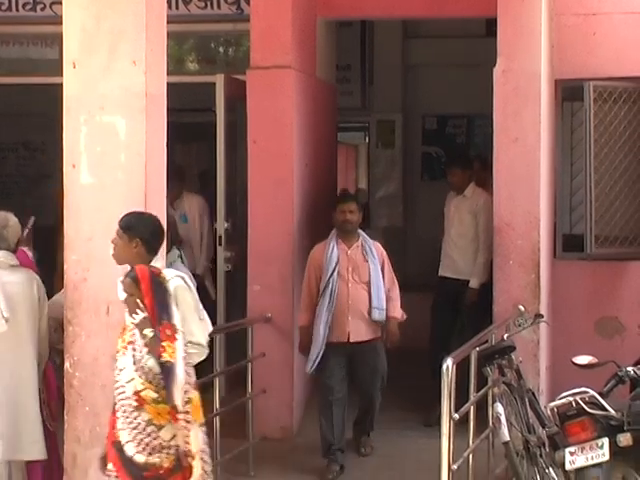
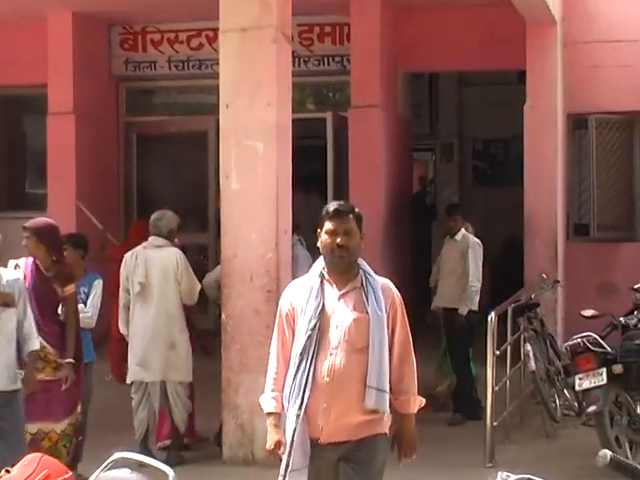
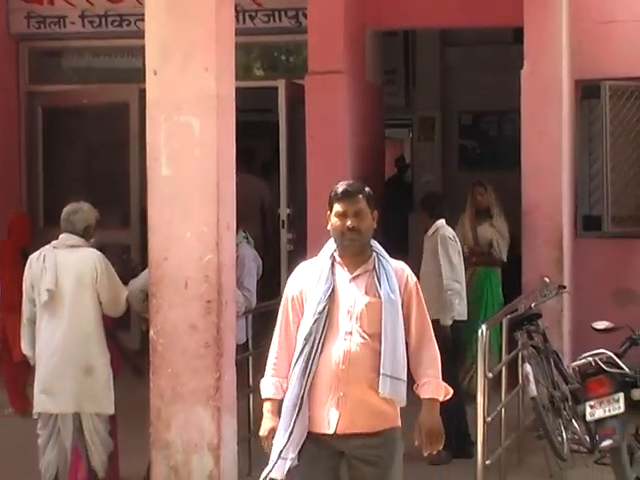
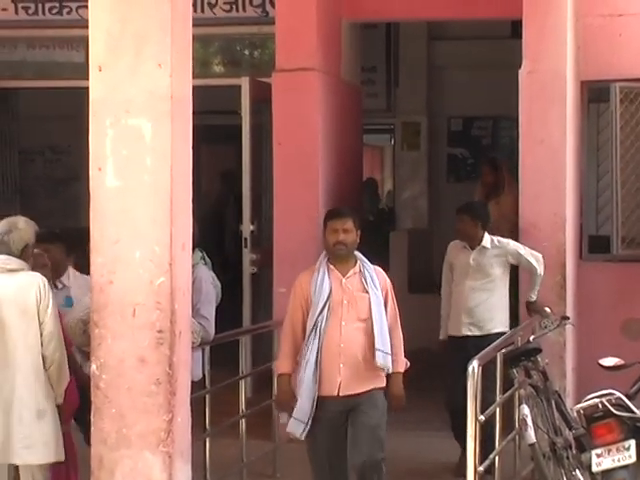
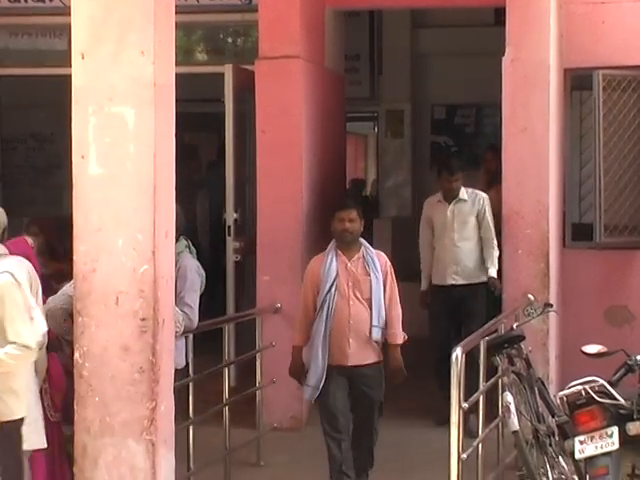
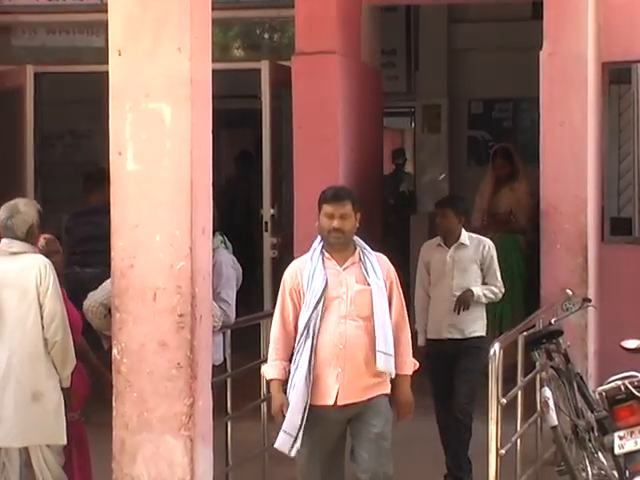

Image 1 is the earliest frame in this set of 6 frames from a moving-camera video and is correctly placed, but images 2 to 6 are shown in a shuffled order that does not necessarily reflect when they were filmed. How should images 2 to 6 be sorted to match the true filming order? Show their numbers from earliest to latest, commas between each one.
5, 4, 6, 3, 2
